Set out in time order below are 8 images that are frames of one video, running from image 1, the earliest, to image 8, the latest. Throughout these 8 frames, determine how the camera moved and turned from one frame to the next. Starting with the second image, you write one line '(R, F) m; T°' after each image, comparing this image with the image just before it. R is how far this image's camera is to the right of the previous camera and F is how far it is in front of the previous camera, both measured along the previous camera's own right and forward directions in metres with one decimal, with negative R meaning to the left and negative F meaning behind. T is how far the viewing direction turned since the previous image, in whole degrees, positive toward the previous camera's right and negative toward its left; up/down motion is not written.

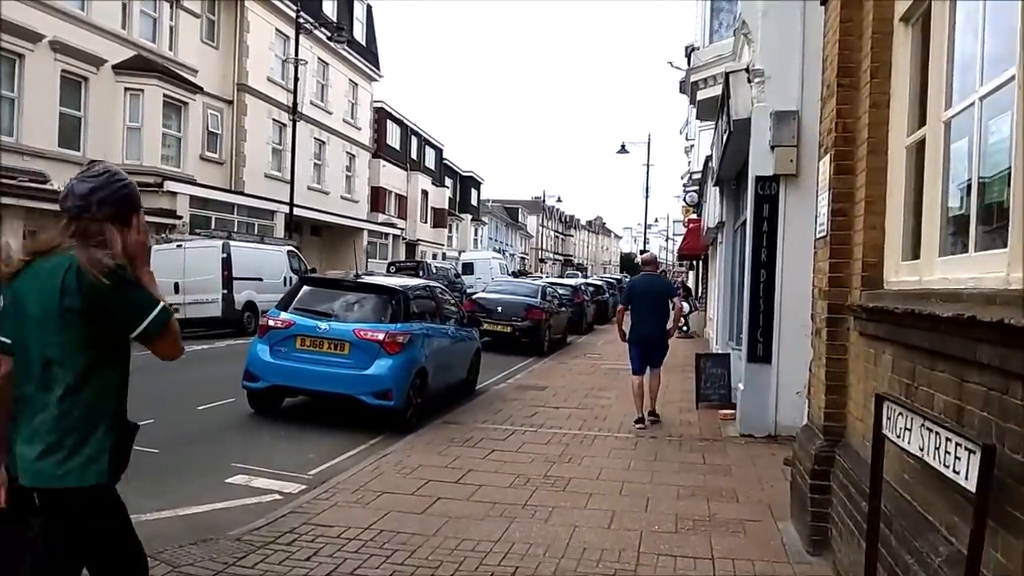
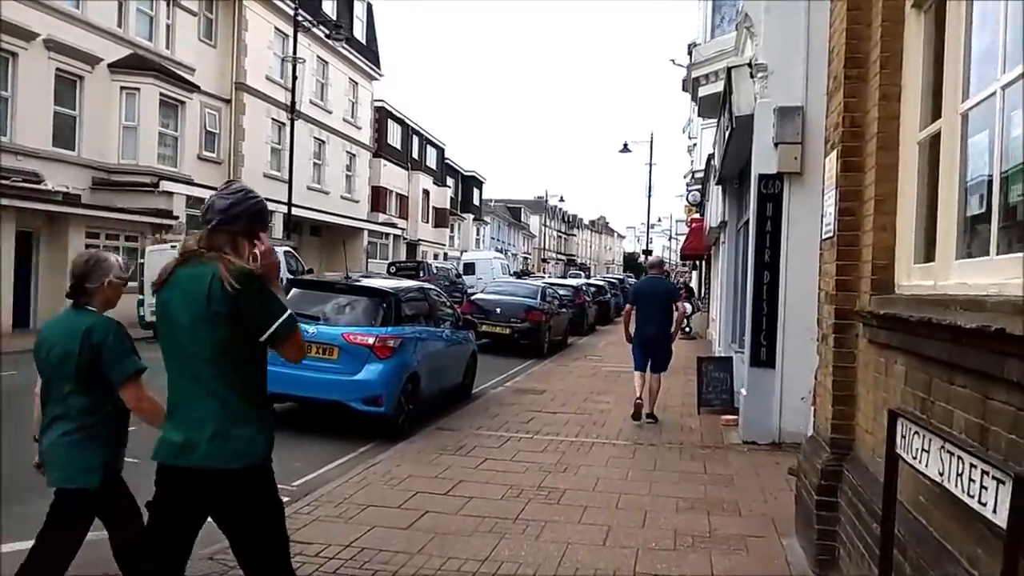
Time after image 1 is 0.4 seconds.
(+0.1, +0.3) m; 0°
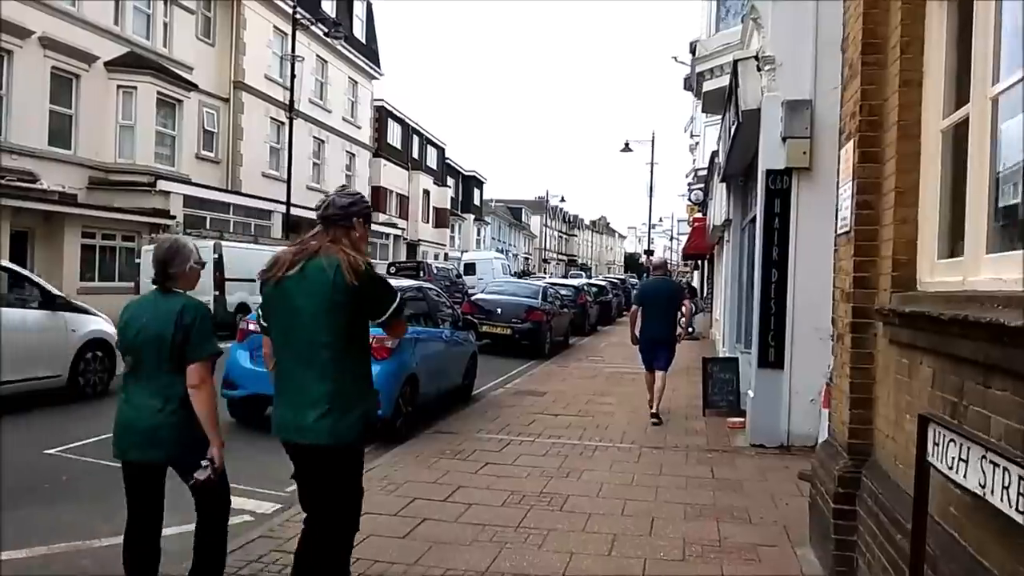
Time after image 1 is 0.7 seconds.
(0.0, +0.2) m; 0°
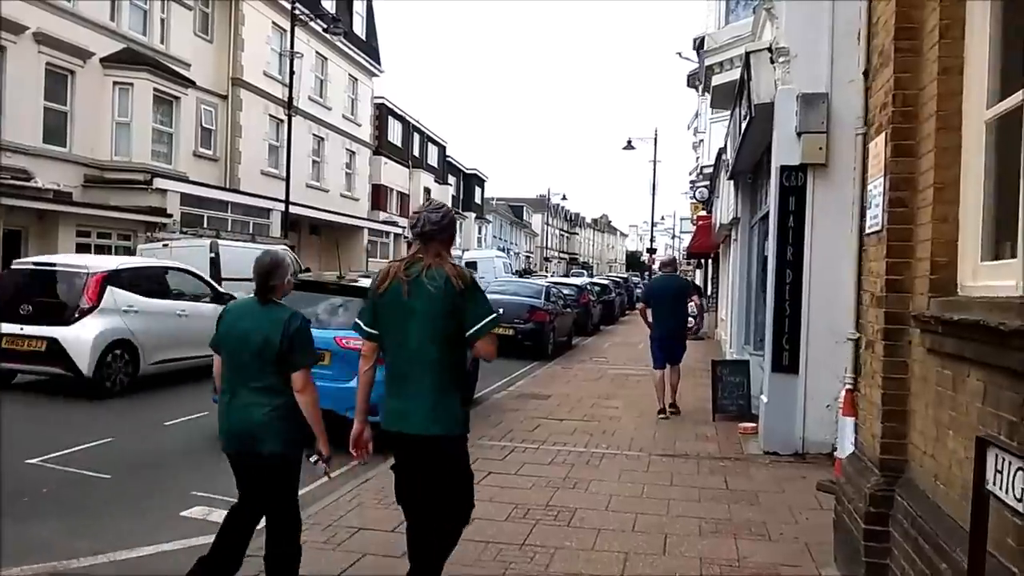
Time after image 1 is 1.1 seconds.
(0.0, +0.3) m; 0°
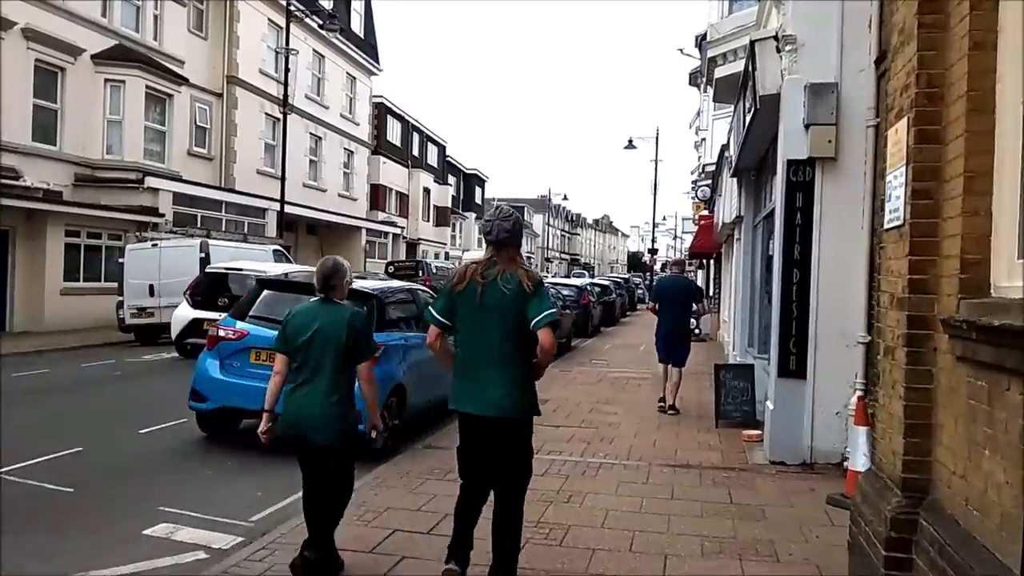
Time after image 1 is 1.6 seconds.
(+0.1, +0.4) m; 0°
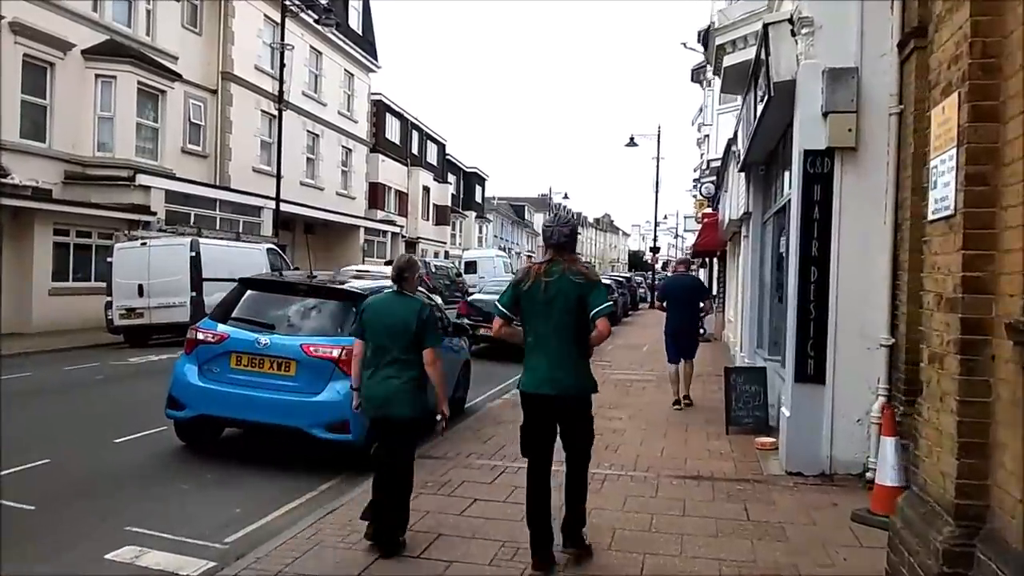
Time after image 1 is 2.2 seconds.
(0.0, +0.5) m; 0°
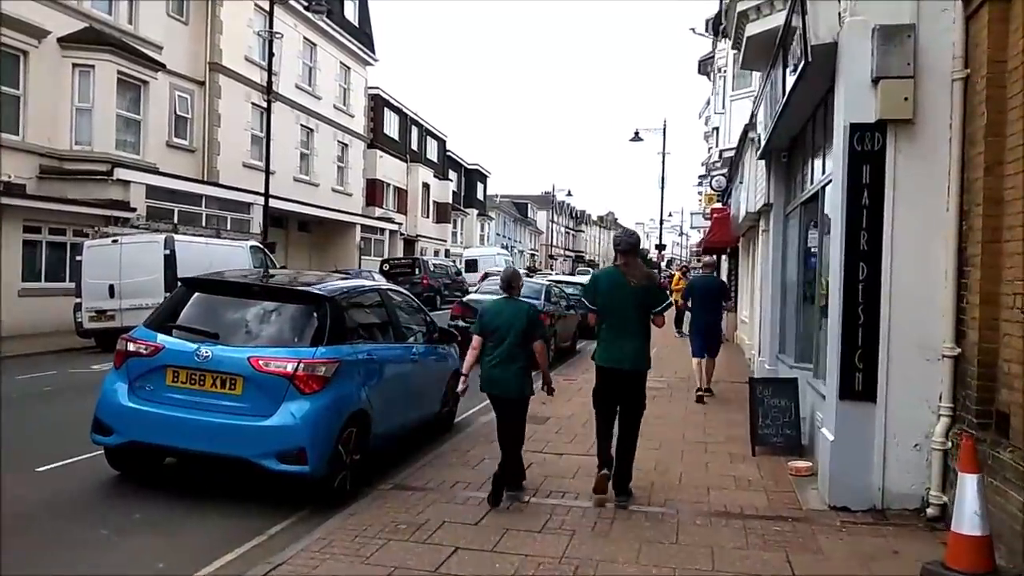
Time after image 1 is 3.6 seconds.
(+0.1, +1.1) m; 0°
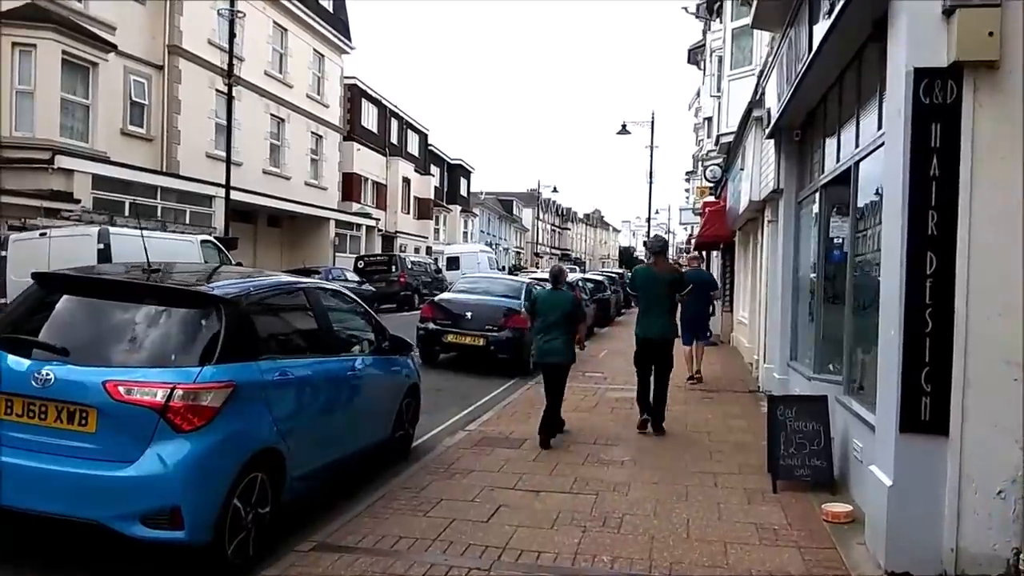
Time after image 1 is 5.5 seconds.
(+0.1, +1.4) m; +1°
